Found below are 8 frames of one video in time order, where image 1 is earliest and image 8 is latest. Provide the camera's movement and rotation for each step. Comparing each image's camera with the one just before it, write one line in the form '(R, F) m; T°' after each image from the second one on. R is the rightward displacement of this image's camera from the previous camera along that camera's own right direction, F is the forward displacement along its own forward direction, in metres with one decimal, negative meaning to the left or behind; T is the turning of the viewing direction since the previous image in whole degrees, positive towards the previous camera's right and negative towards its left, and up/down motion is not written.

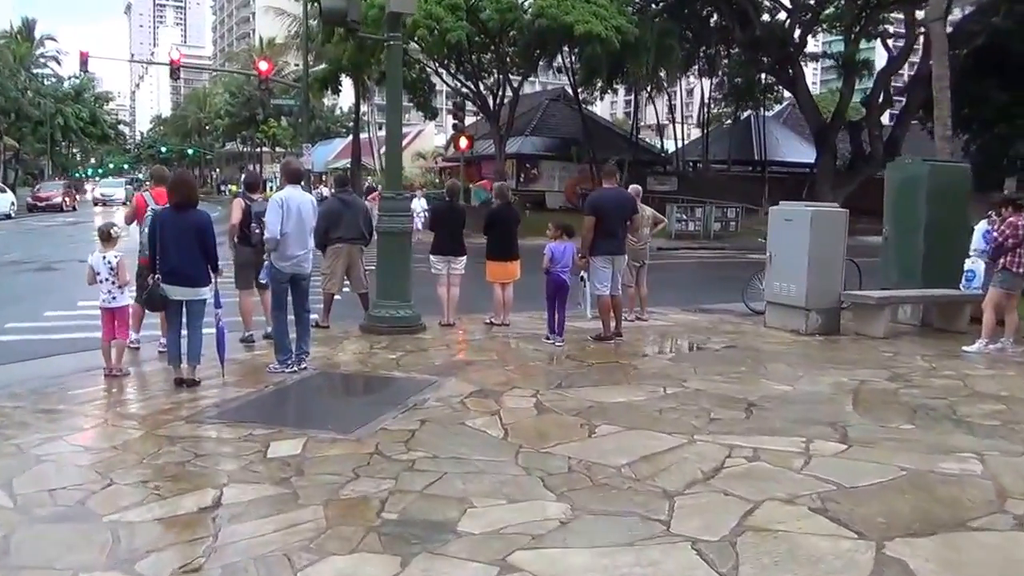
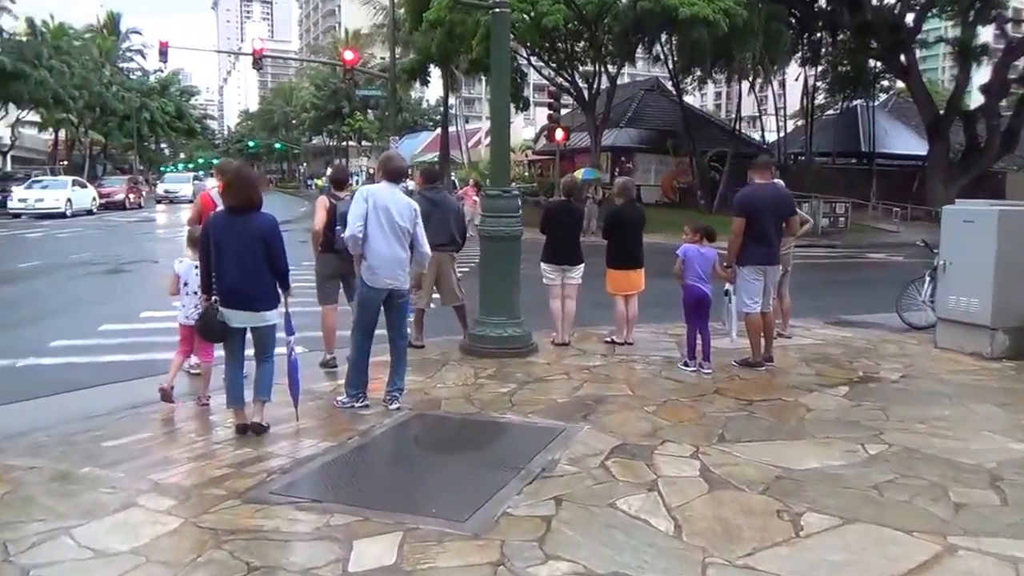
(-0.5, +1.7) m; -5°
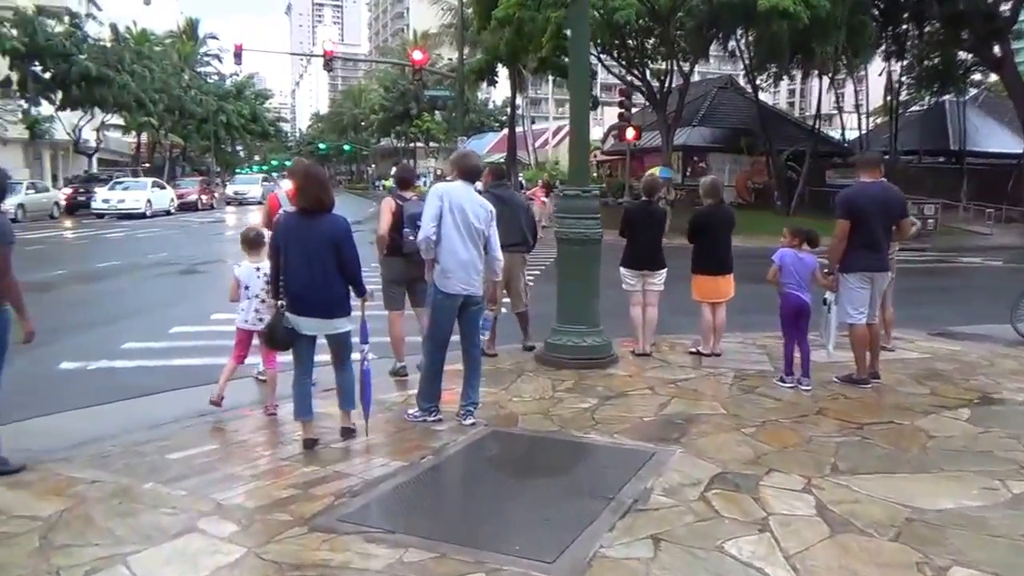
(-0.1, +0.5) m; -4°
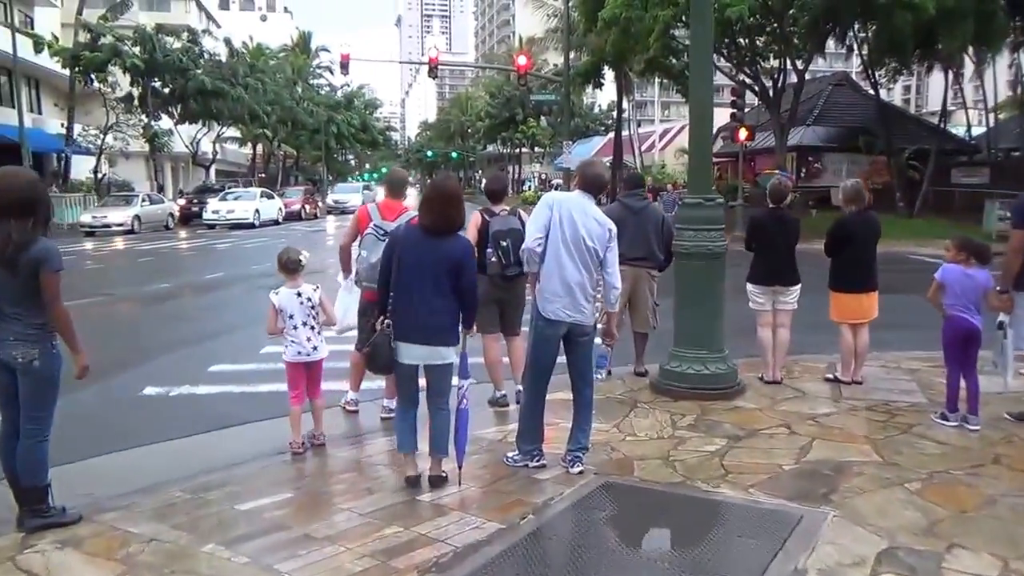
(-0.1, +0.8) m; -7°
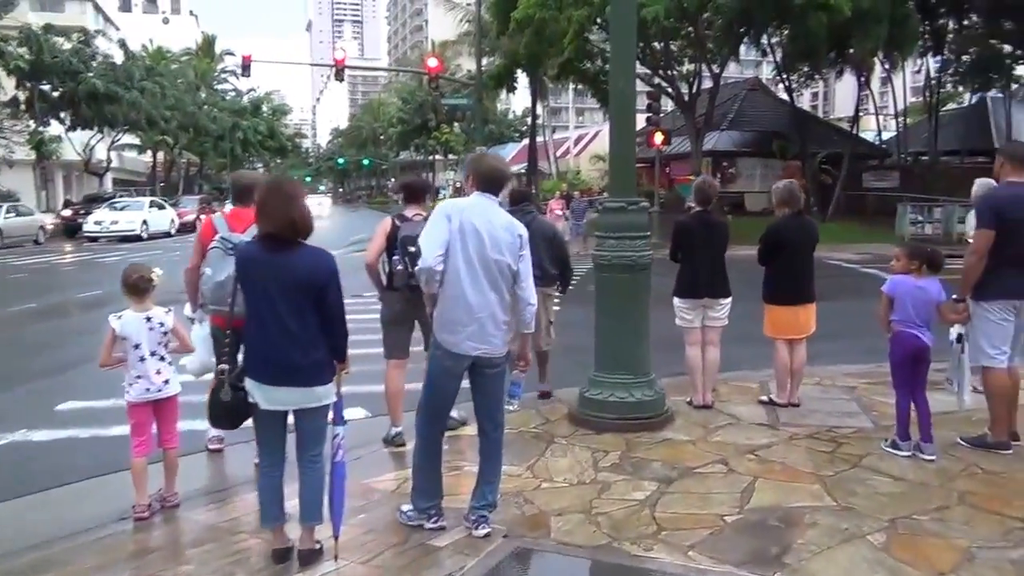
(+0.2, +1.0) m; +5°
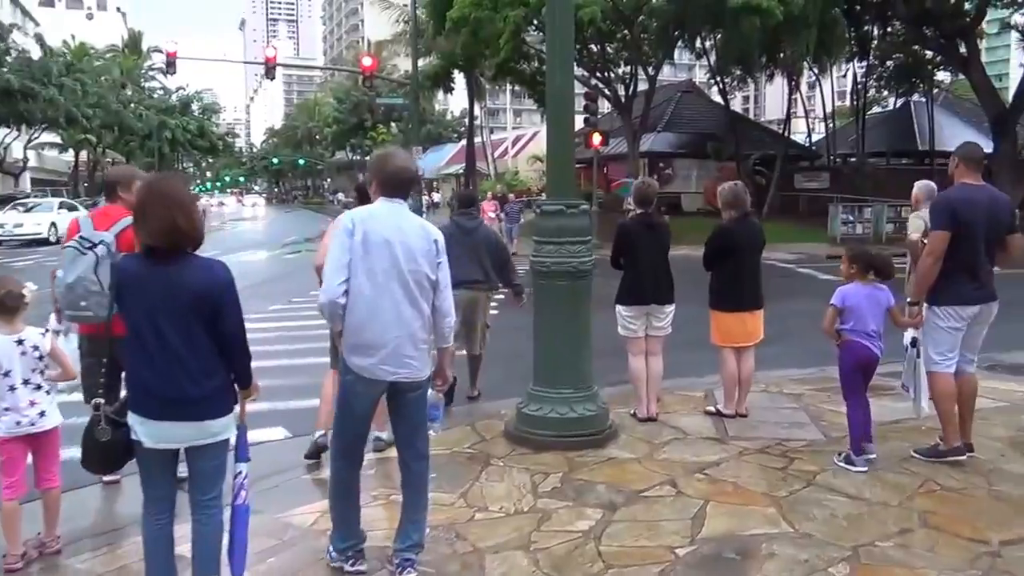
(+0.1, +0.5) m; +4°
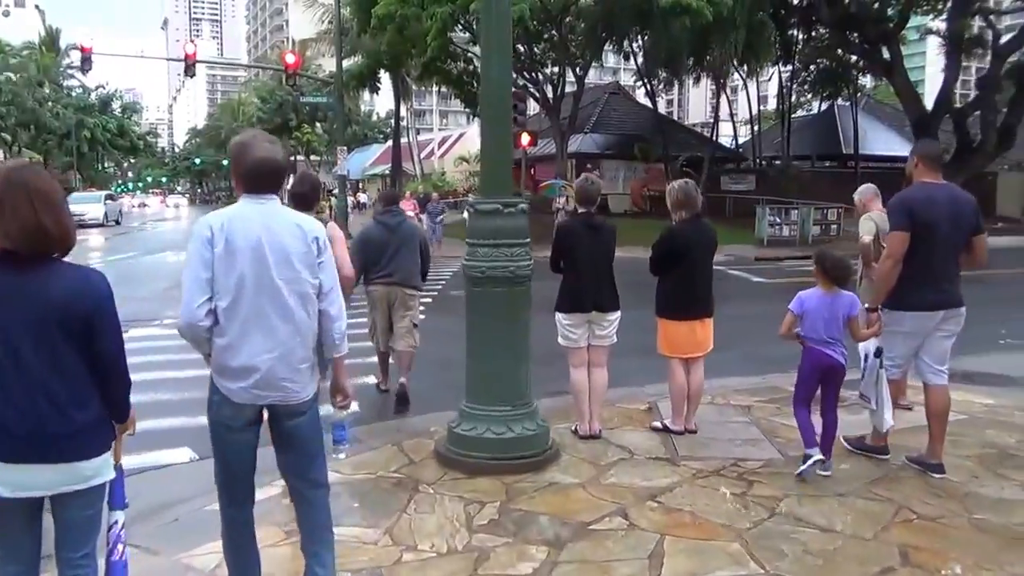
(0.0, +0.6) m; +5°
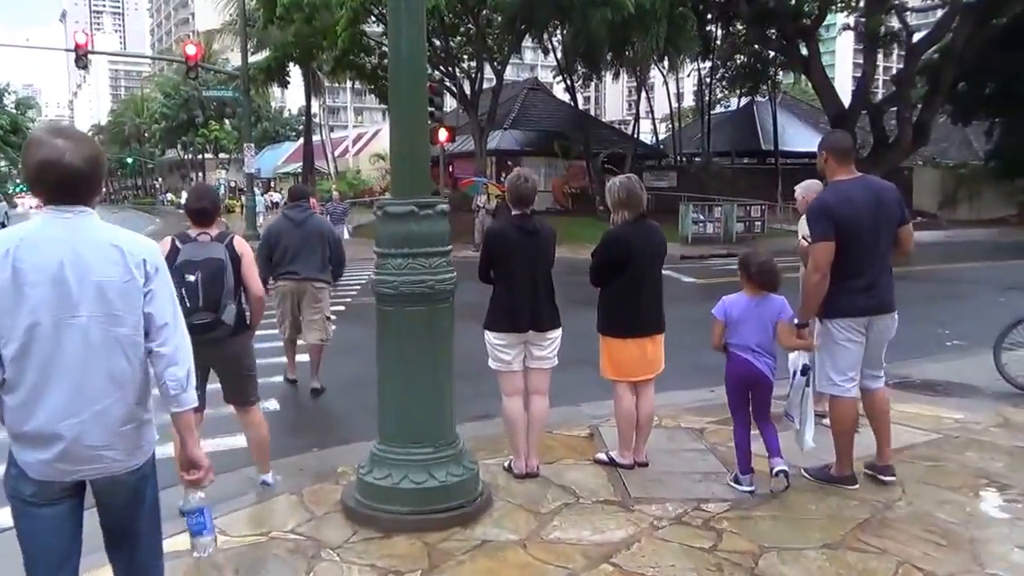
(0.0, +0.9) m; +5°
